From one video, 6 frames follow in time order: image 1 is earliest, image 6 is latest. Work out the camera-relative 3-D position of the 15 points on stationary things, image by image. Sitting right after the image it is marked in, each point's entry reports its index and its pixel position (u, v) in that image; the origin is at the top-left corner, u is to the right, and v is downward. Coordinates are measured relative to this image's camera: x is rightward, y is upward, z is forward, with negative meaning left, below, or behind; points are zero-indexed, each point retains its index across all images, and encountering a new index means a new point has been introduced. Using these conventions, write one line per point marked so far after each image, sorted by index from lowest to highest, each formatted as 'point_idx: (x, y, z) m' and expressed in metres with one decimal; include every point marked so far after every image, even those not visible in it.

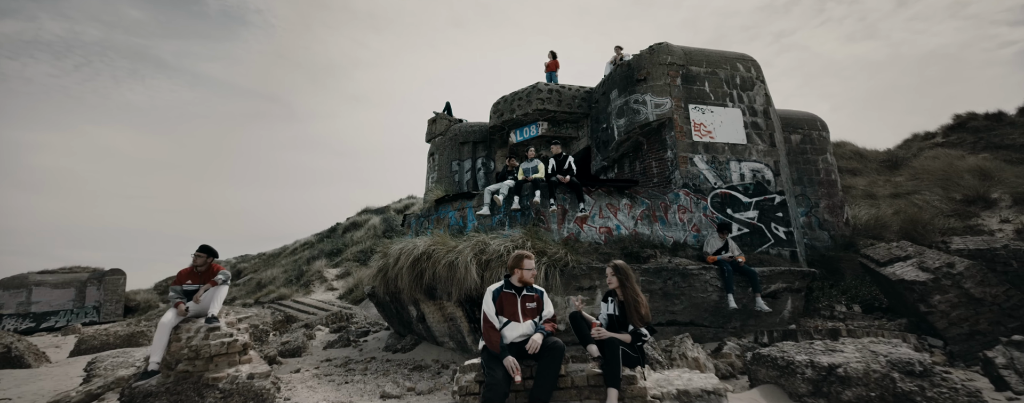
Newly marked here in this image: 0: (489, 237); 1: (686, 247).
0: (-0.4, -0.6, +6.1) m
1: (+3.2, -0.8, +7.1) m
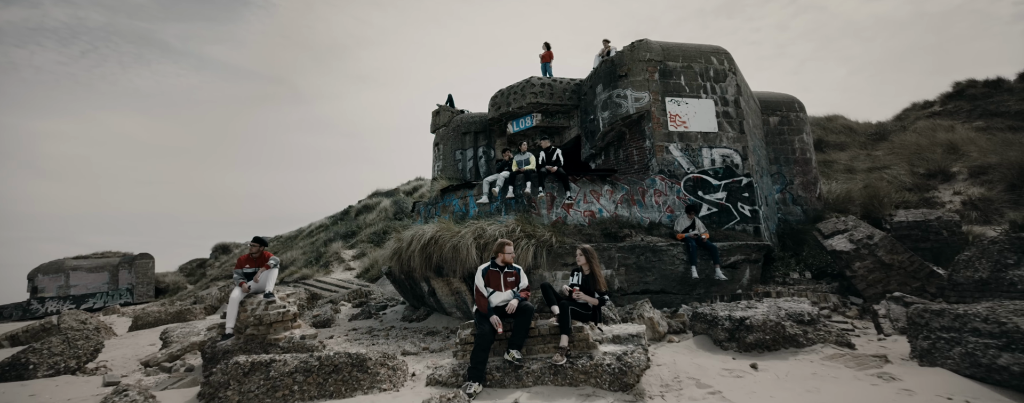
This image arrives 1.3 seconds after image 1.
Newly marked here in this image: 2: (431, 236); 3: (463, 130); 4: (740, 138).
0: (-0.5, -0.4, +7.2) m
1: (+3.1, -0.5, +8.2) m
2: (-1.5, -0.6, +7.1) m
3: (-1.6, +2.3, +12.6) m
4: (+5.3, +1.5, +9.0) m
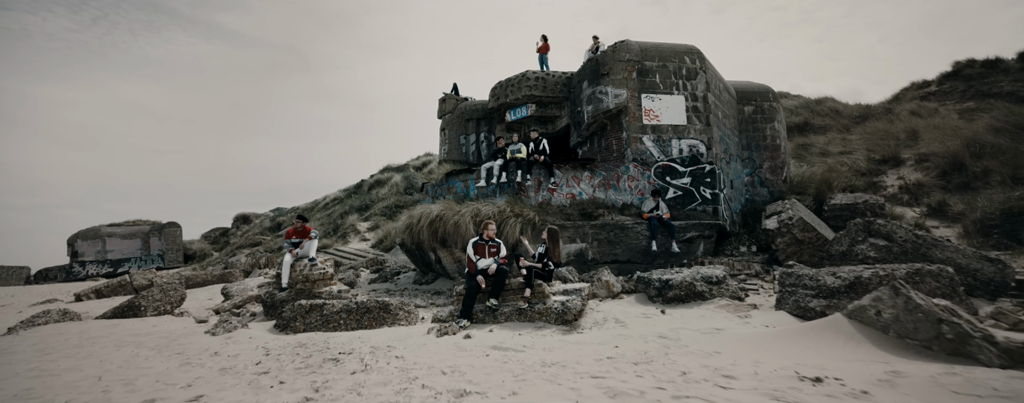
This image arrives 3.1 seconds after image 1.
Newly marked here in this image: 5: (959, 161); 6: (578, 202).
0: (-0.7, -0.1, +8.8) m
1: (+3.0, -0.1, +9.7) m
2: (-1.7, -0.3, +8.7) m
3: (-1.7, +3.0, +14.0) m
4: (+5.1, +1.9, +10.2) m
5: (+11.1, +1.1, +9.6) m
6: (+1.6, 0.0, +9.5) m
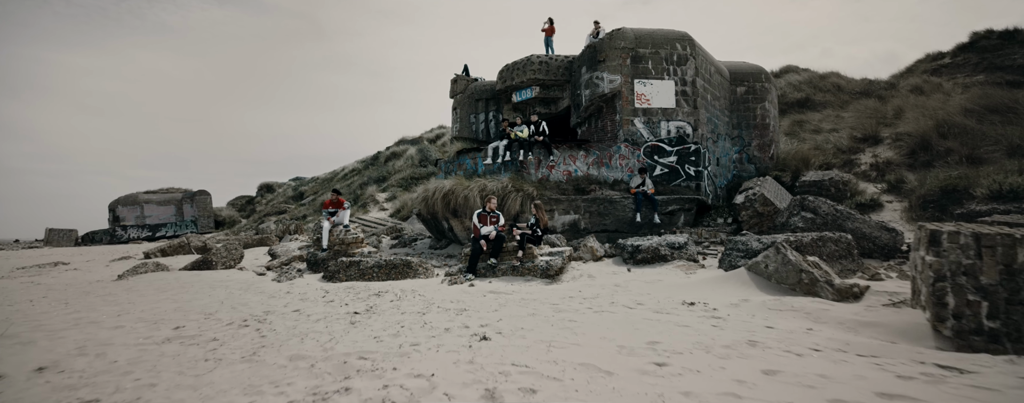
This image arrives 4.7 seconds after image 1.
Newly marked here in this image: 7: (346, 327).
0: (-0.6, +0.5, +10.1) m
1: (+3.0, +0.5, +10.9) m
2: (-1.6, +0.3, +10.1) m
3: (-1.4, +4.1, +15.1) m
4: (+5.2, +2.6, +11.2) m
5: (+11.2, +1.7, +10.5) m
6: (+1.7, +0.6, +10.8) m
7: (-1.4, -1.0, +3.3) m
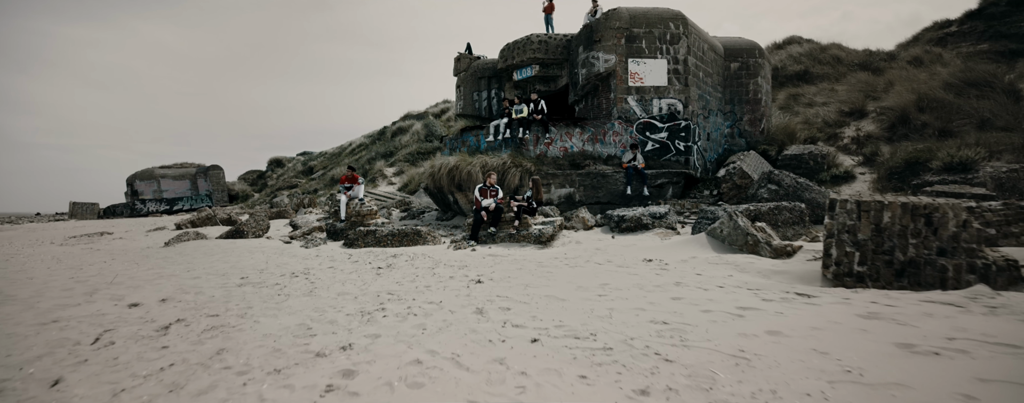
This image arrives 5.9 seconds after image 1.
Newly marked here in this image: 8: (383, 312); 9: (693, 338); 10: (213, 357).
0: (-0.6, +1.3, +10.9) m
1: (+3.0, +1.3, +11.6) m
2: (-1.6, +1.0, +10.9) m
3: (-1.3, +5.1, +15.6) m
4: (+5.2, +3.4, +11.8) m
5: (+11.1, +2.5, +11.0) m
6: (+1.7, +1.4, +11.5) m
7: (-1.5, -0.8, +4.2) m
8: (-1.0, -0.8, +2.9) m
9: (+1.0, -0.7, +2.1) m
10: (-1.6, -0.8, +2.1) m
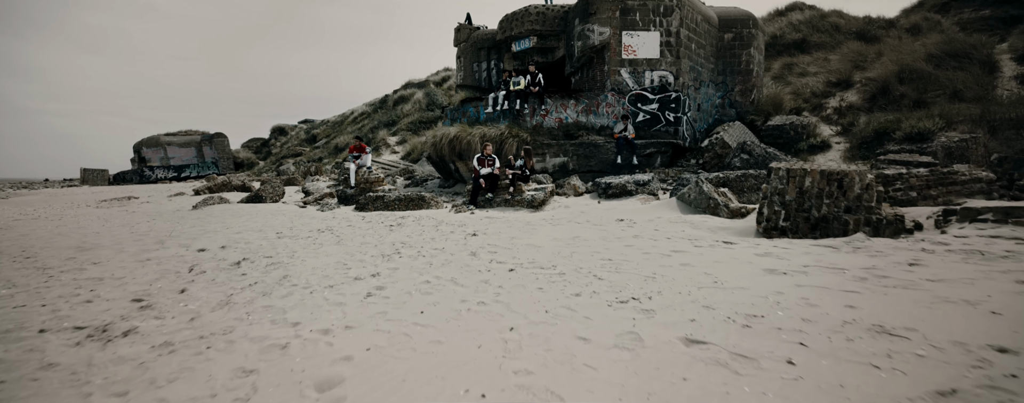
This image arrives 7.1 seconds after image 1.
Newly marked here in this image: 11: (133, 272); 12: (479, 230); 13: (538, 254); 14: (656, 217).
0: (-0.7, +2.2, +11.5) m
1: (+3.0, +2.3, +12.2) m
2: (-1.7, +2.0, +11.6) m
3: (-1.4, +6.4, +16.0) m
4: (+5.2, +4.4, +12.2) m
5: (+11.1, +3.4, +11.5) m
6: (+1.6, +2.4, +12.2) m
7: (-1.6, -0.4, +5.0) m
8: (-1.1, -0.5, +3.7) m
9: (+0.9, -0.5, +3.0) m
10: (-1.8, -0.6, +3.0) m
11: (-3.2, -0.6, +3.2) m
12: (-0.4, -0.4, +5.0) m
13: (+0.2, -0.5, +3.5) m
14: (+2.1, -0.2, +5.6) m
